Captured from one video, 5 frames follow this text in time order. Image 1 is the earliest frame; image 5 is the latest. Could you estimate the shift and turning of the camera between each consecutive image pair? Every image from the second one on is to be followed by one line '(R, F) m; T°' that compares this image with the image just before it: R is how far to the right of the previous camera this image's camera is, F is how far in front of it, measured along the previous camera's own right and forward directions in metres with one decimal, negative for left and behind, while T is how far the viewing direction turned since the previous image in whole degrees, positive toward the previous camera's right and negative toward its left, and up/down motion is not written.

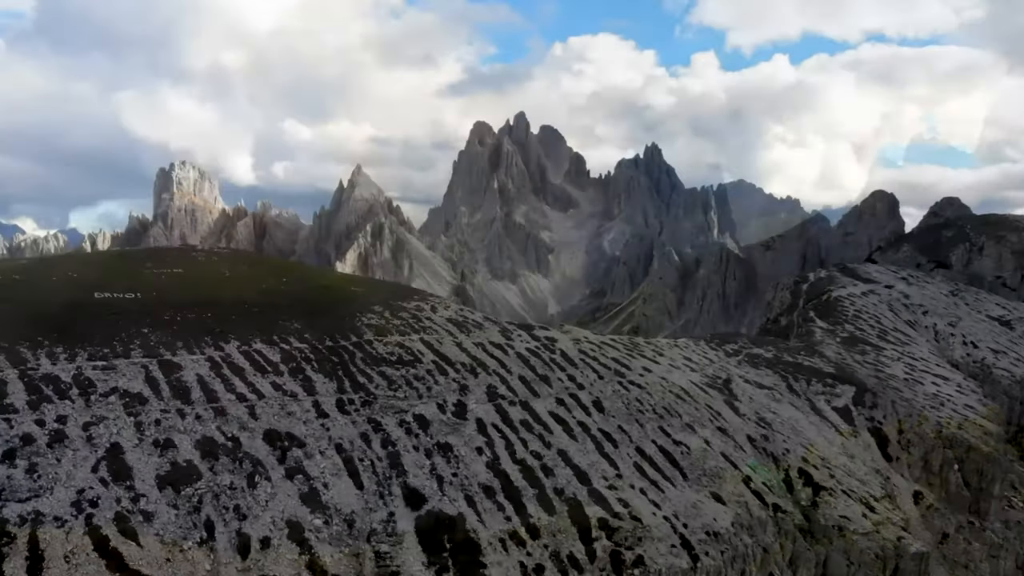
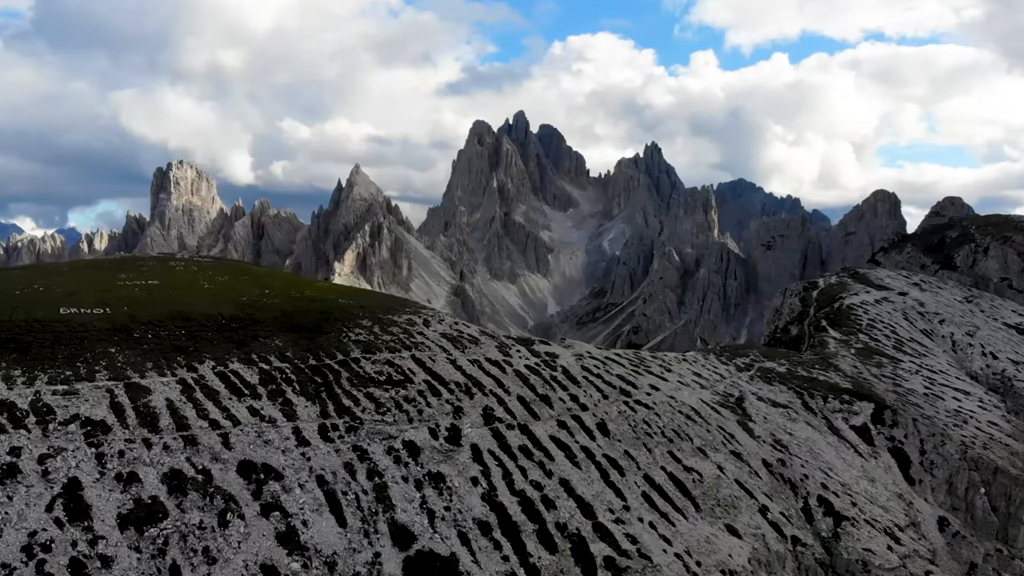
(+0.1, +4.3) m; 0°
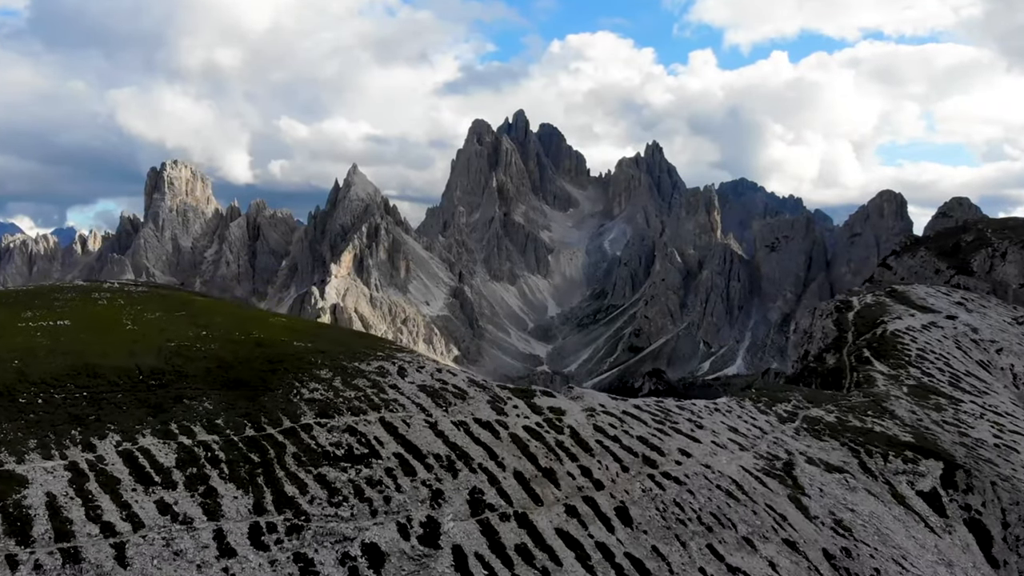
(+0.3, +12.2) m; 0°
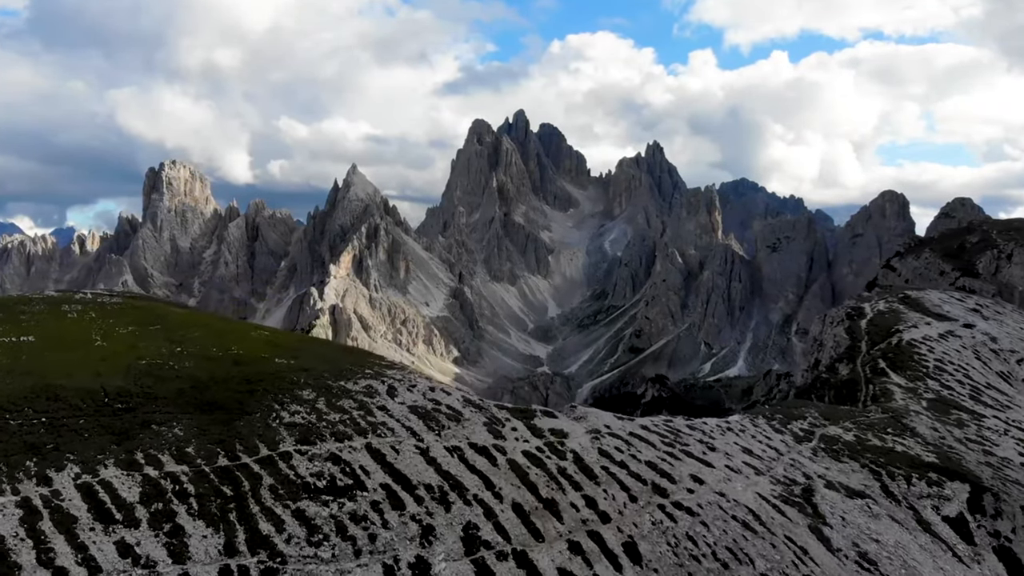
(+0.1, +3.7) m; 0°
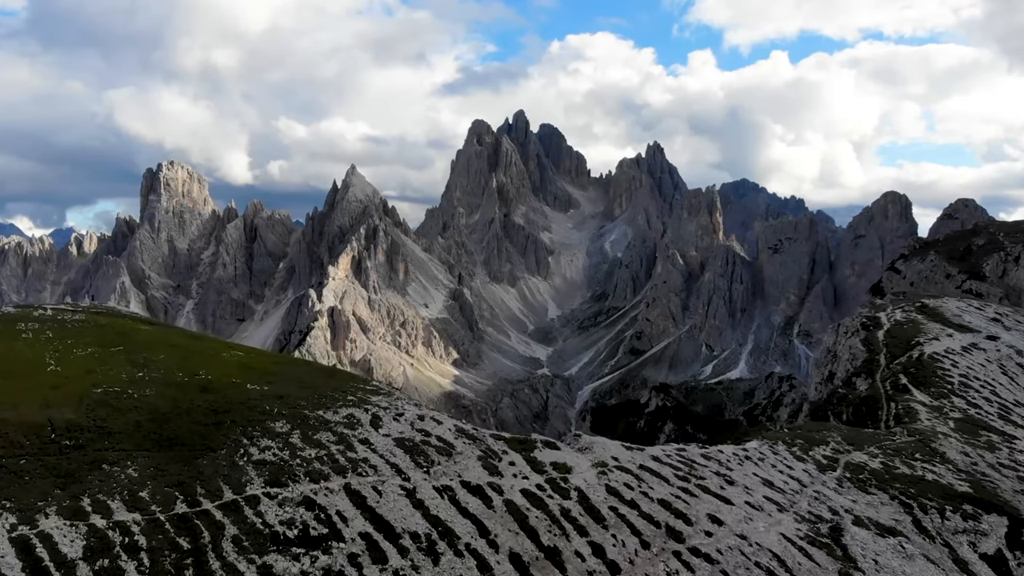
(+0.2, +4.6) m; 0°
